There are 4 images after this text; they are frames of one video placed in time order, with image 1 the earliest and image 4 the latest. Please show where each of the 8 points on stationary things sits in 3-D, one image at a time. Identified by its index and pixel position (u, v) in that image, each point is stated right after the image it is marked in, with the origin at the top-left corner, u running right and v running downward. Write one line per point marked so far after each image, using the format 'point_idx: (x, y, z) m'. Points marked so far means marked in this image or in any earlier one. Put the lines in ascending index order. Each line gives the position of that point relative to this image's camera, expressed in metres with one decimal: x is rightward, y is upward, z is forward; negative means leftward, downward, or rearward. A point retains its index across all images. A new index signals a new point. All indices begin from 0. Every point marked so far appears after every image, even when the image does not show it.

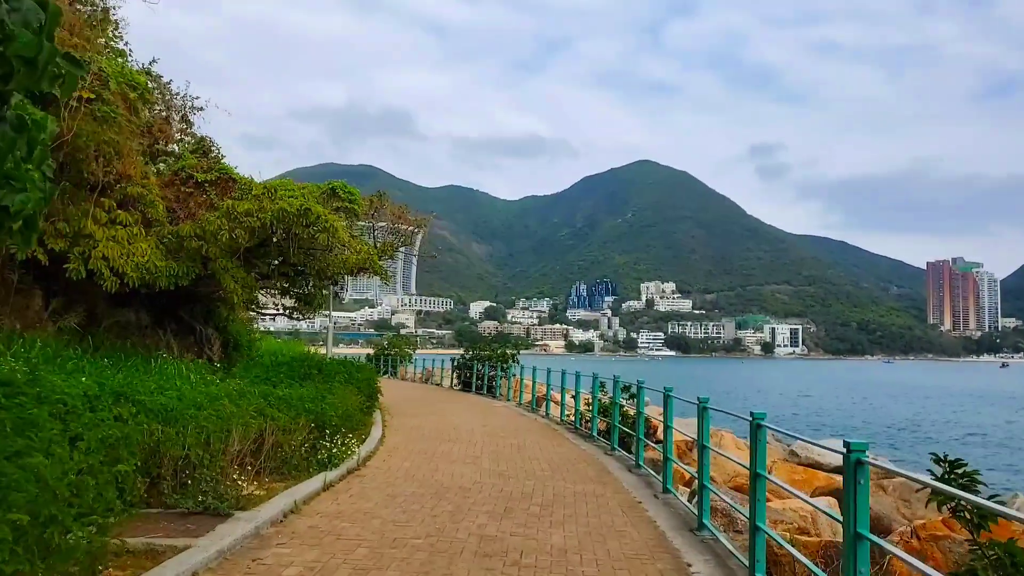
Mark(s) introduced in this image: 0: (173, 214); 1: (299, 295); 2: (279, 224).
0: (-5.4, +1.2, +13.6) m
1: (-4.3, -0.1, +17.3) m
2: (-3.5, +0.9, +12.7) m
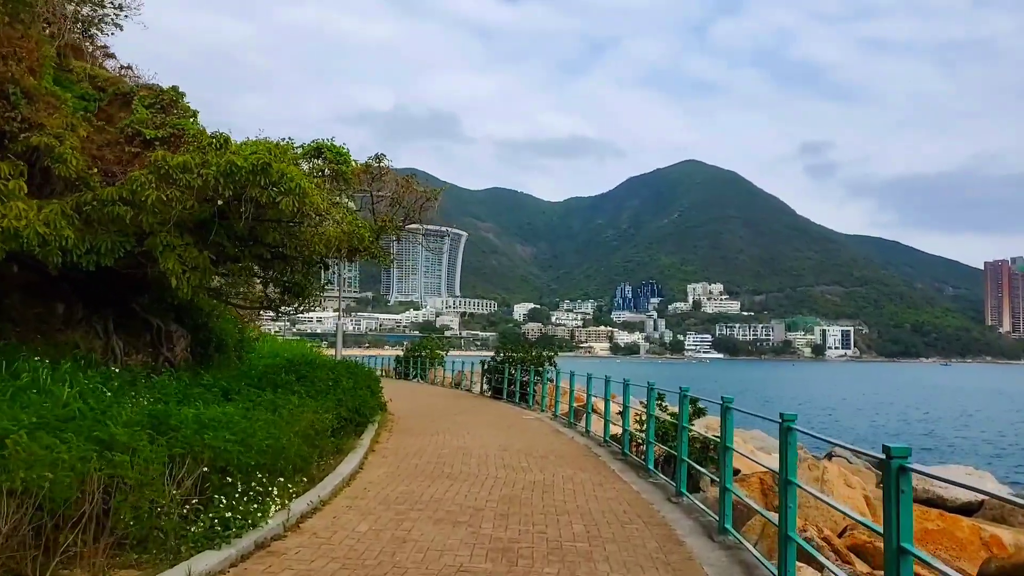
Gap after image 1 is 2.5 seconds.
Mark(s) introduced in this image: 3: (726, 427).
0: (-5.1, +1.4, +10.7) m
1: (-3.8, +0.1, +14.3) m
2: (-3.2, +1.2, +9.7) m
3: (+1.6, -1.0, +6.3) m
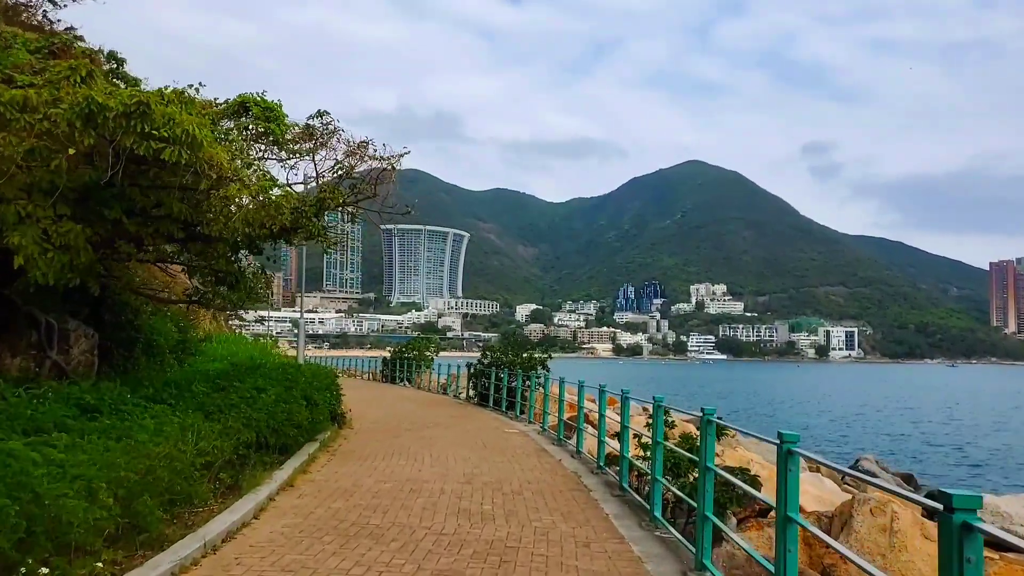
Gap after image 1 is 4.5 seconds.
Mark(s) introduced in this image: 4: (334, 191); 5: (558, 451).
0: (-5.4, +1.5, +8.2) m
1: (-4.1, +0.2, +11.9) m
2: (-3.6, +1.3, +7.2) m
3: (+1.2, -0.9, +3.9) m
4: (-2.3, +1.2, +10.8) m
5: (+0.6, -2.2, +11.3) m
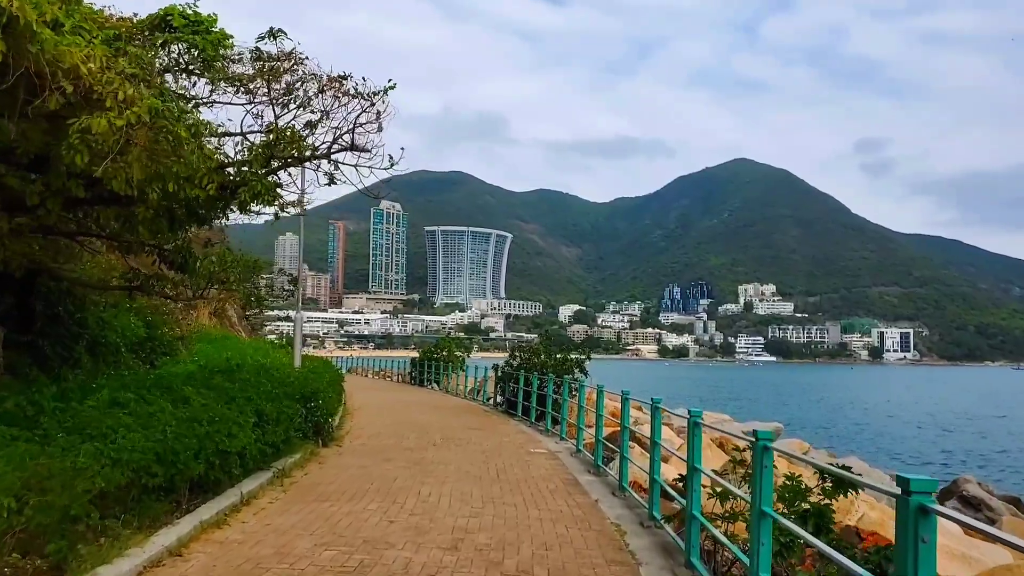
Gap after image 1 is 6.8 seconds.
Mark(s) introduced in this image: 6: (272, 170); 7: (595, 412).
0: (-5.3, +1.8, +5.7) m
1: (-3.9, +0.4, +9.3) m
2: (-3.6, +1.5, +4.6) m
3: (+1.1, -0.7, +1.1) m
4: (-2.1, +1.4, +8.2) m
5: (+0.8, -1.9, +8.4) m
6: (-2.2, +1.1, +8.2) m
7: (+1.1, -1.6, +10.8) m
